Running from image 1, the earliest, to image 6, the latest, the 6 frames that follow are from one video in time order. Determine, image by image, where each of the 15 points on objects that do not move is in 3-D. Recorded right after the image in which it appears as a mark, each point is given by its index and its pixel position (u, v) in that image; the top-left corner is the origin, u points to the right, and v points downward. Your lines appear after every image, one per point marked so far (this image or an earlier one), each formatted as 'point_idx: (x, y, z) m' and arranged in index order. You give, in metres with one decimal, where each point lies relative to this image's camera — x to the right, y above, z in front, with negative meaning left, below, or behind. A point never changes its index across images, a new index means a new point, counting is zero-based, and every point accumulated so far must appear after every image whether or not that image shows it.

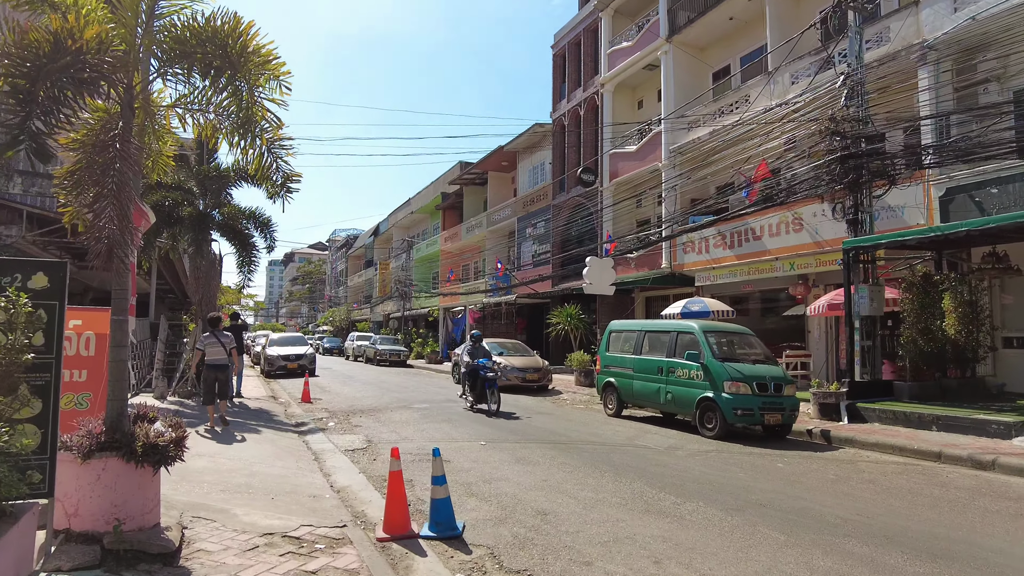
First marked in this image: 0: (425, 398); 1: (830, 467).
0: (-2.0, -2.6, +15.5) m
1: (+4.0, -2.2, +8.3) m
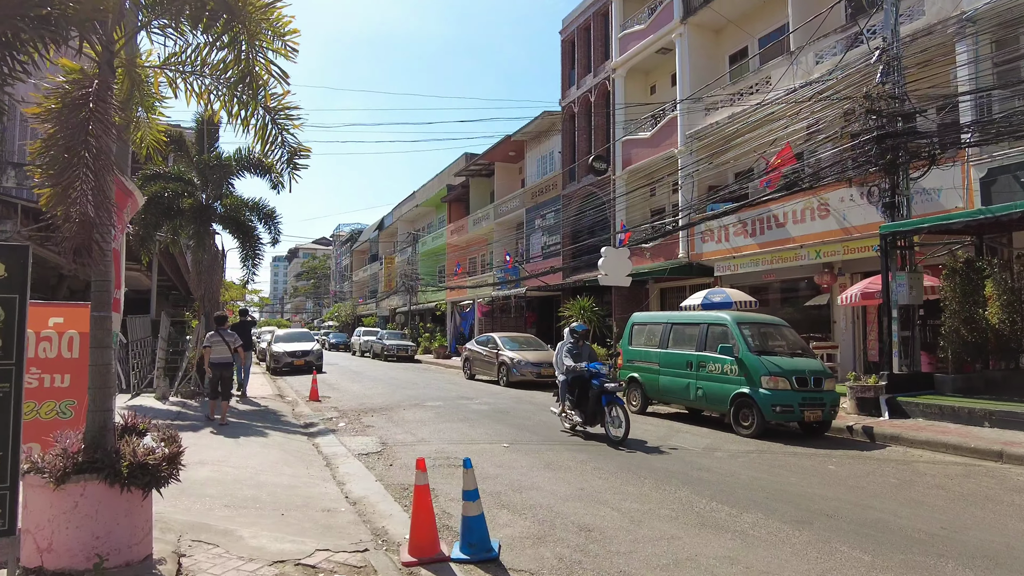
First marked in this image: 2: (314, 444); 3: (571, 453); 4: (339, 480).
0: (-1.7, -2.4, +14.8) m
1: (+4.3, -2.1, +7.6) m
2: (-2.8, -2.2, +9.4) m
3: (+0.7, -2.1, +8.3) m
4: (-1.9, -2.1, +7.2) m
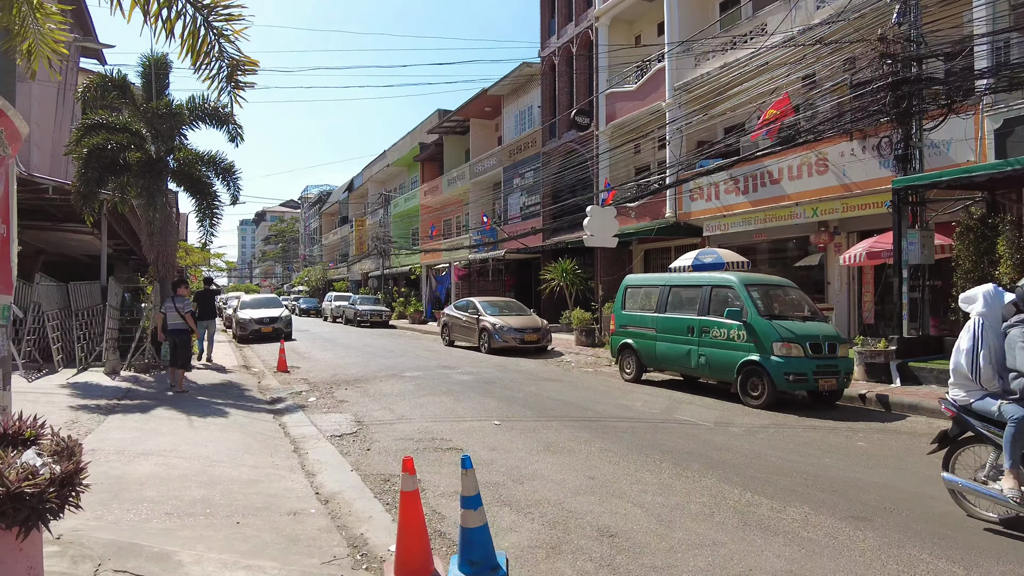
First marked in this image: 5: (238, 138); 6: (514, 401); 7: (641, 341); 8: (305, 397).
0: (-2.0, -1.6, +13.9) m
1: (+4.3, -1.6, +6.9) m
2: (-3.0, -1.7, +8.4) m
3: (+0.7, -1.6, +7.4) m
4: (-1.9, -1.7, +6.2) m
5: (-5.7, +3.1, +13.9) m
6: (0.0, -1.6, +9.4) m
7: (+2.3, -0.9, +11.5) m
8: (-3.3, -1.8, +10.6) m
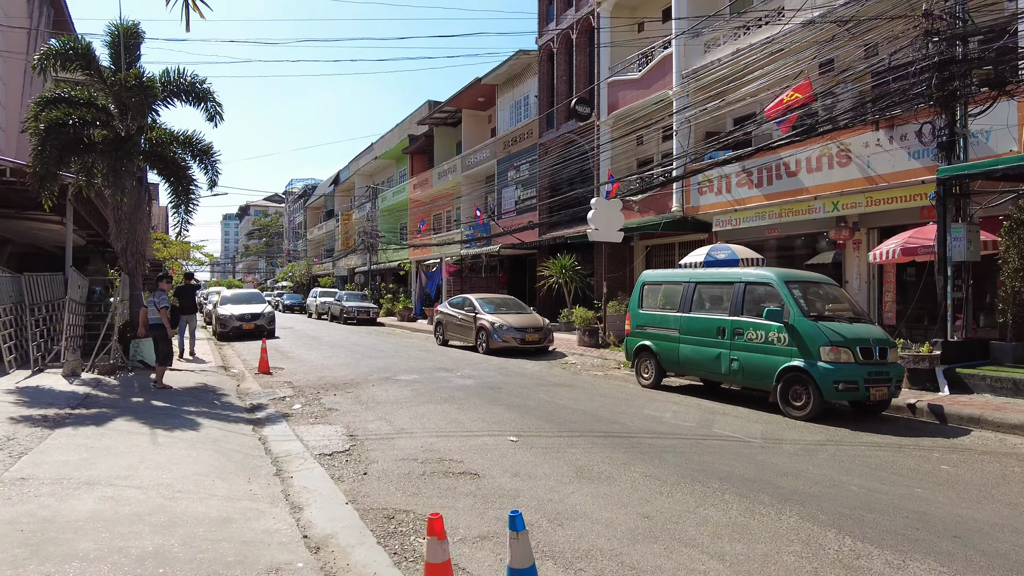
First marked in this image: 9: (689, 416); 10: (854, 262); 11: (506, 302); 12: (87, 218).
0: (-1.9, -1.5, +12.7) m
1: (+4.5, -1.6, +5.9) m
2: (-2.8, -1.6, +7.3) m
3: (+0.9, -1.6, +6.3) m
4: (-1.7, -1.6, +5.1) m
5: (-5.6, +3.3, +12.6) m
6: (+0.2, -1.5, +8.3) m
7: (+2.4, -0.9, +10.5) m
8: (-3.2, -1.7, +9.5) m
9: (+2.2, -1.6, +8.1) m
10: (+8.2, +0.6, +15.9) m
11: (-0.2, -0.4, +17.7) m
12: (-10.0, +1.6, +15.5) m
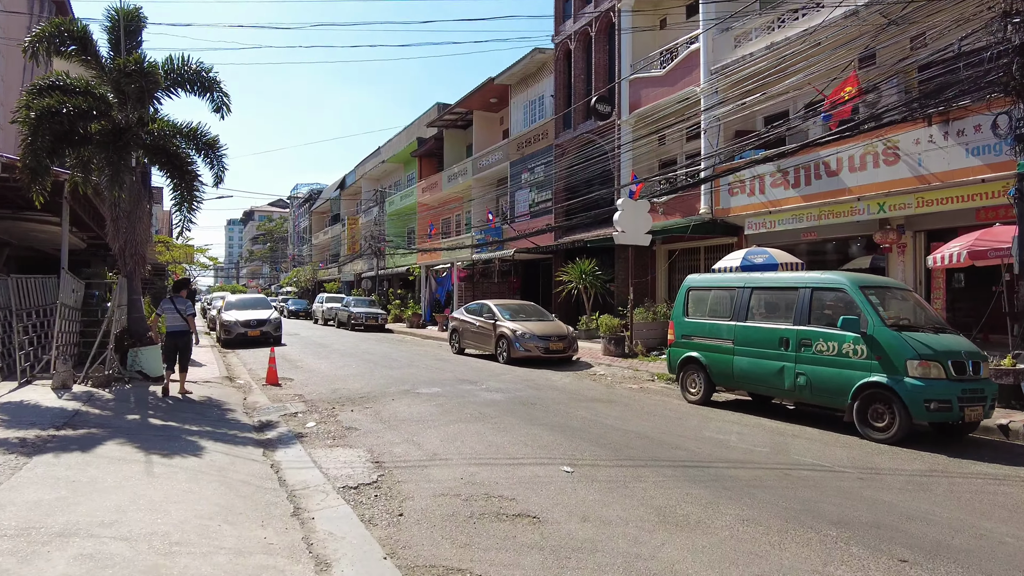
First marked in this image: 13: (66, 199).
0: (-1.4, -1.6, +11.8) m
1: (+5.0, -1.7, +4.9) m
2: (-2.3, -1.7, +6.3) m
3: (+1.3, -1.6, +5.3) m
4: (-1.2, -1.7, +4.1) m
5: (-5.1, +3.2, +11.7) m
6: (+0.7, -1.6, +7.4) m
7: (+2.9, -1.0, +9.5) m
8: (-2.7, -1.7, +8.5) m
9: (+2.7, -1.6, +7.2) m
10: (+8.8, +0.5, +15.0) m
11: (+0.4, -0.5, +16.7) m
12: (-9.4, +1.6, +14.6) m
13: (-8.3, +1.7, +12.2) m
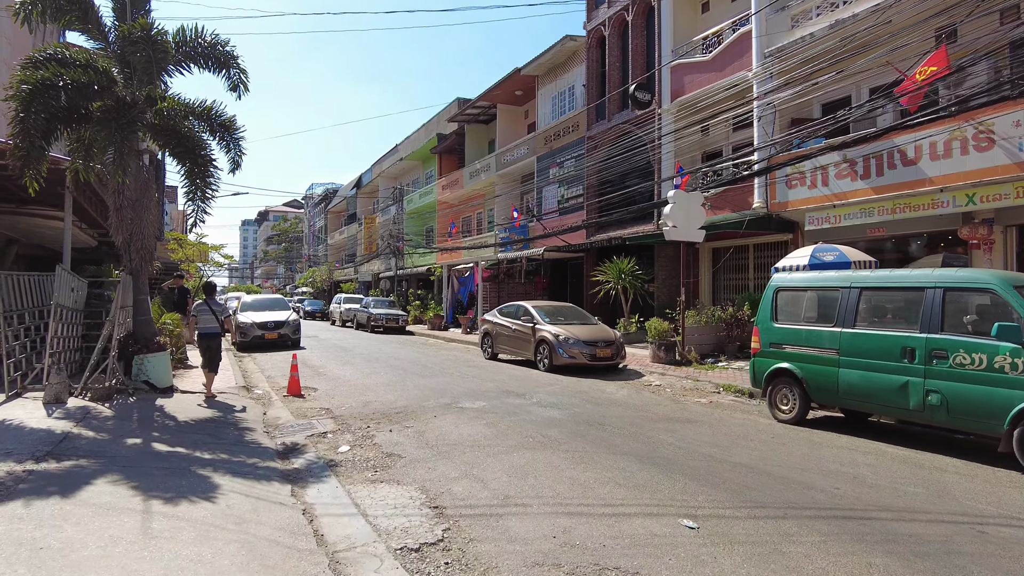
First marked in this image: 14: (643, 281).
0: (-0.6, -1.6, +10.4) m
1: (+5.7, -1.7, +3.5) m
2: (-1.6, -1.7, +5.0) m
3: (+2.0, -1.6, +3.9) m
4: (-0.5, -1.6, +2.7) m
5: (-4.3, +3.2, +10.5) m
6: (+1.4, -1.6, +6.0) m
7: (+3.7, -1.0, +8.1) m
8: (-1.9, -1.7, +7.2) m
9: (+3.4, -1.6, +5.7) m
10: (+9.6, +0.5, +13.4) m
11: (+1.3, -0.5, +15.4) m
12: (-8.6, +1.6, +13.4) m
13: (-7.4, +1.7, +11.0) m
14: (+3.8, +0.2, +19.0) m
